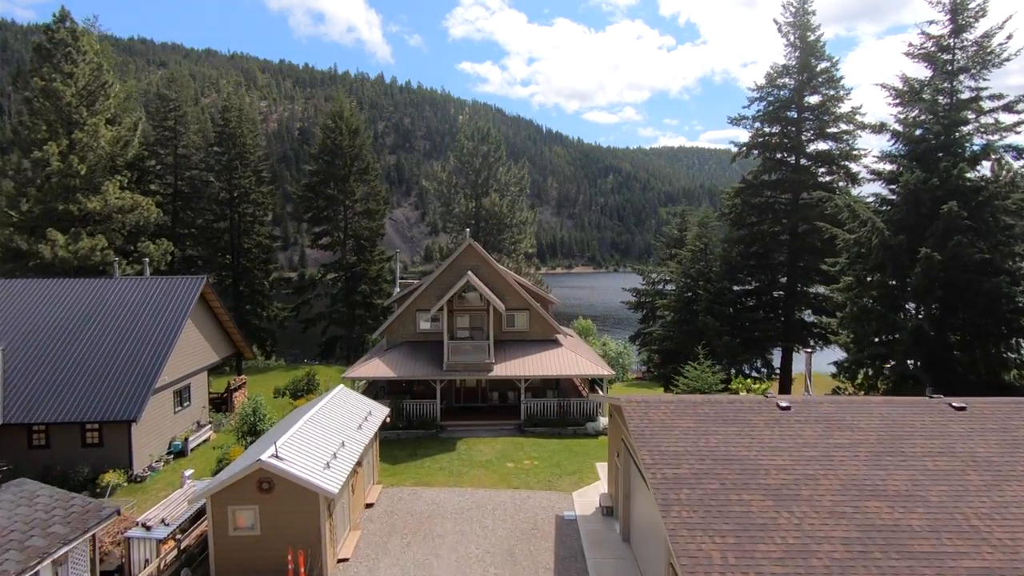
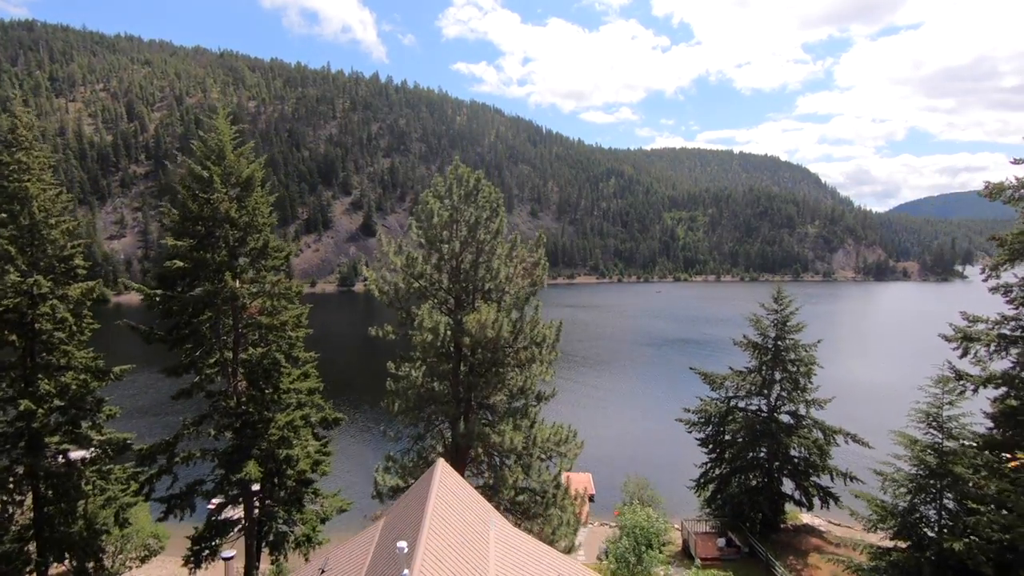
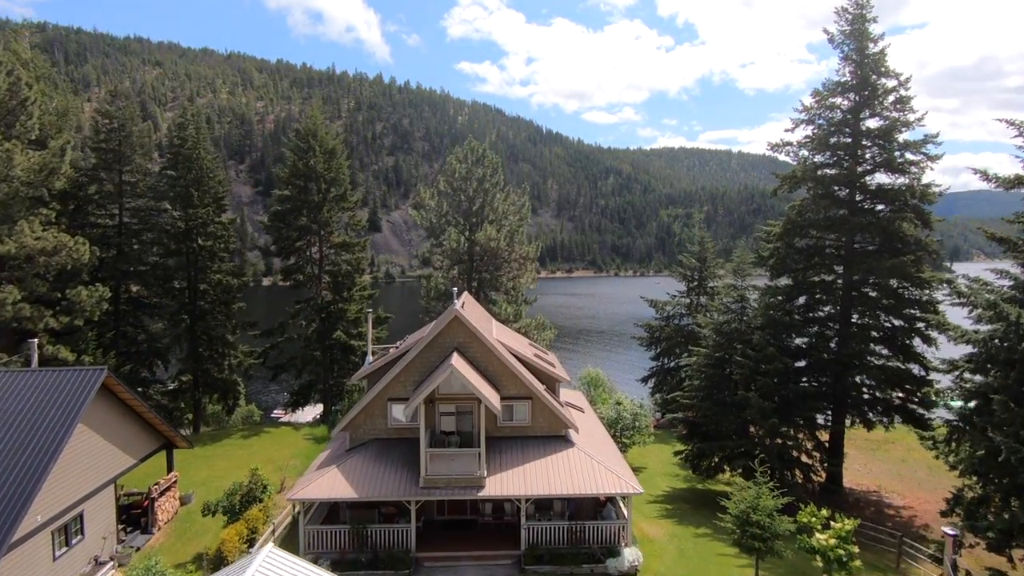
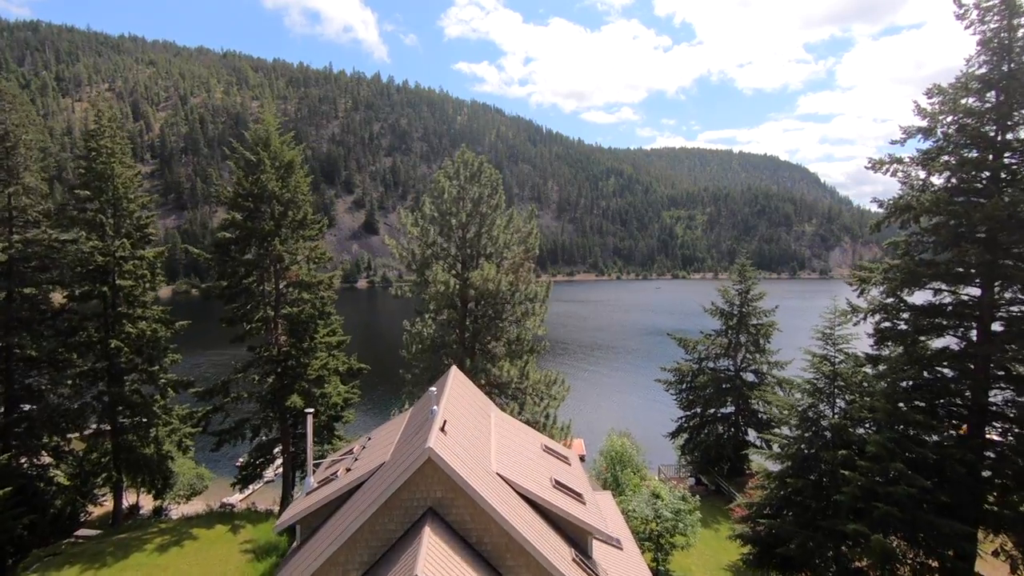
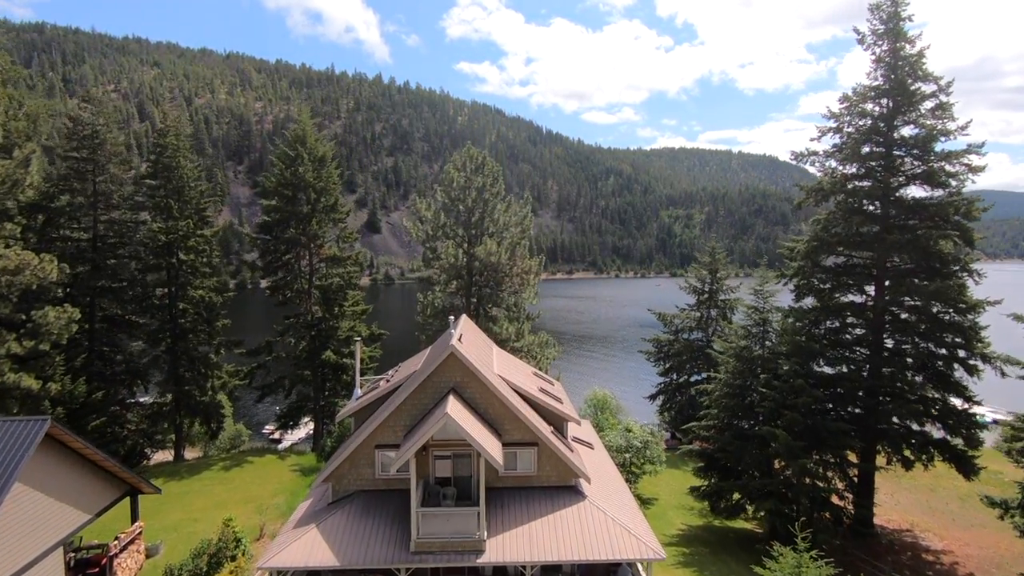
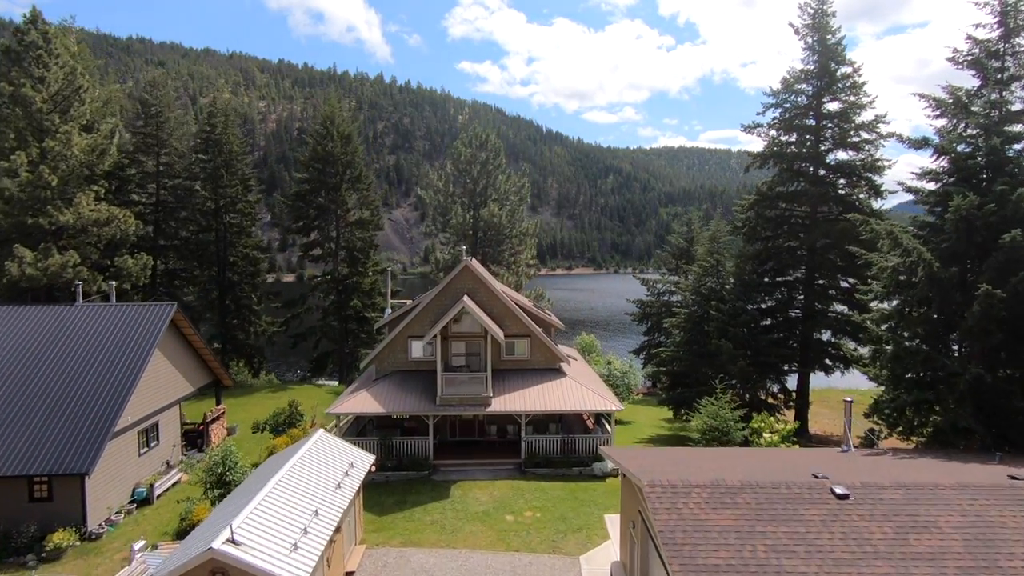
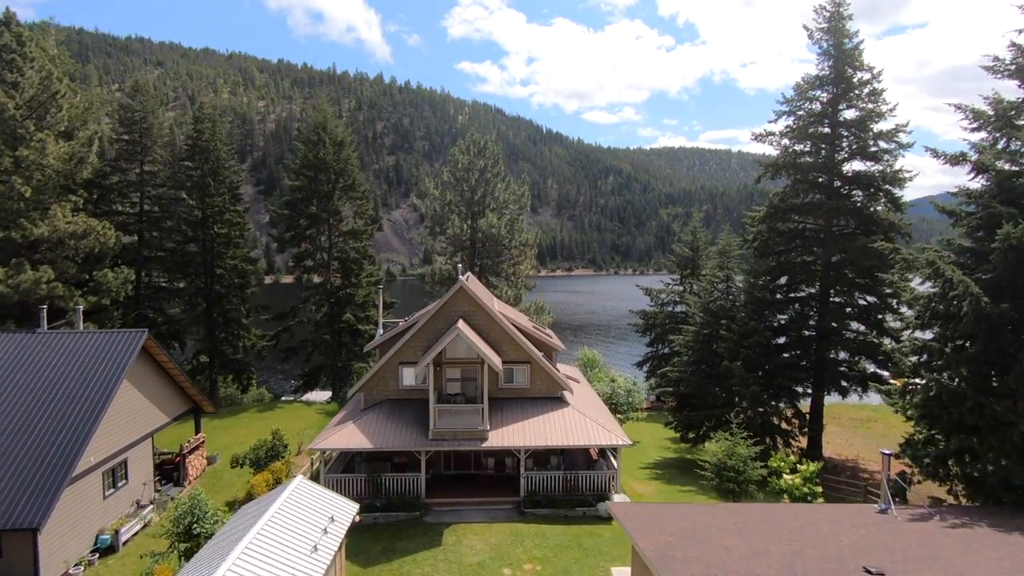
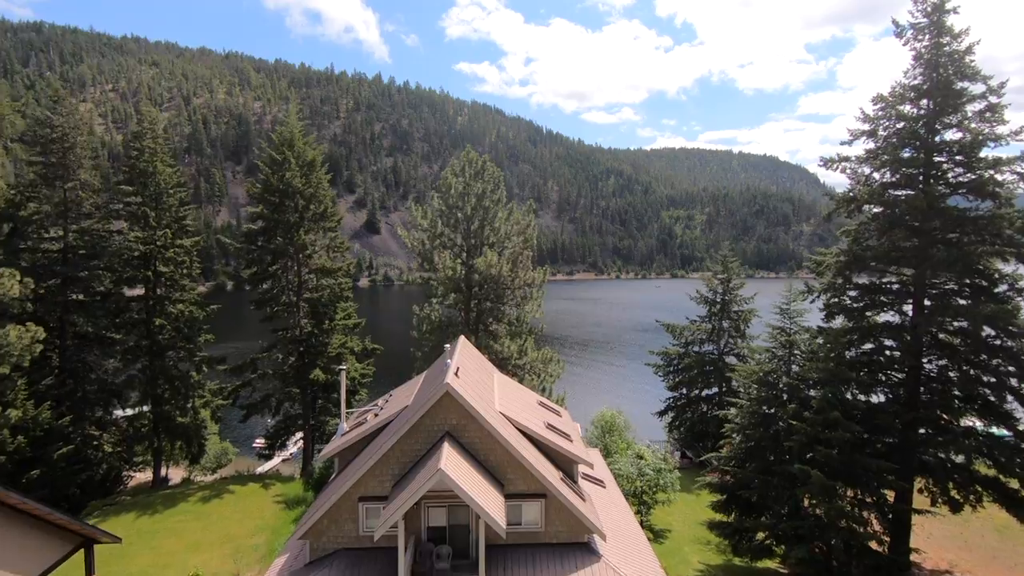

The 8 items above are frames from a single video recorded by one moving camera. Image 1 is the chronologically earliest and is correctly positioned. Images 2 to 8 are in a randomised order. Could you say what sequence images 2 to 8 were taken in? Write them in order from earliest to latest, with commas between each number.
6, 7, 3, 5, 8, 4, 2
